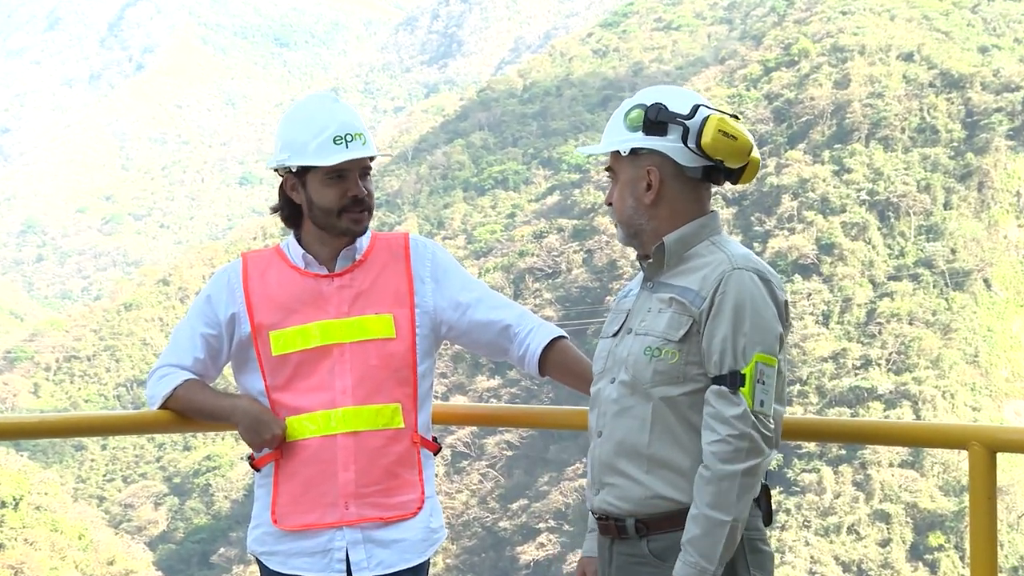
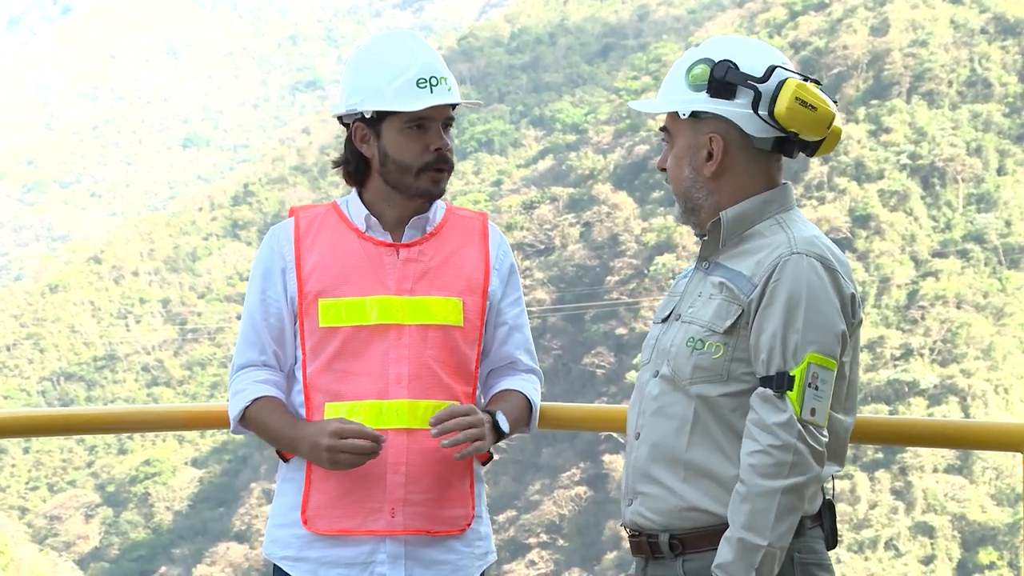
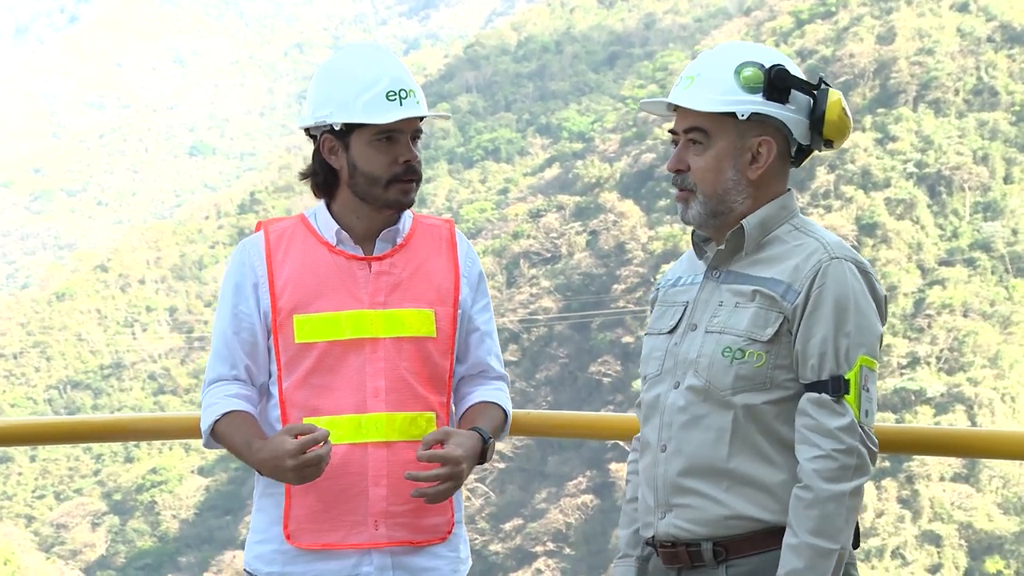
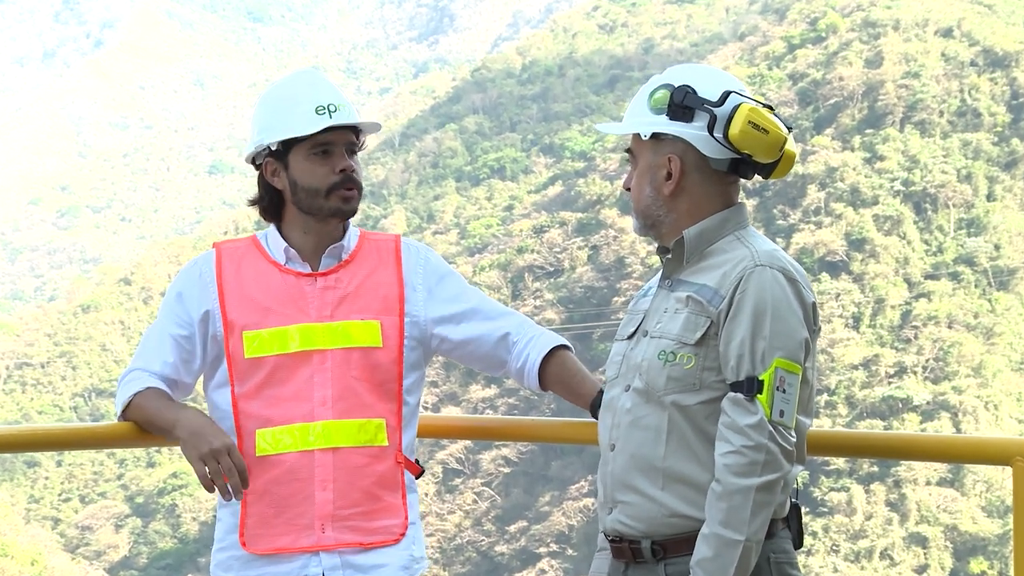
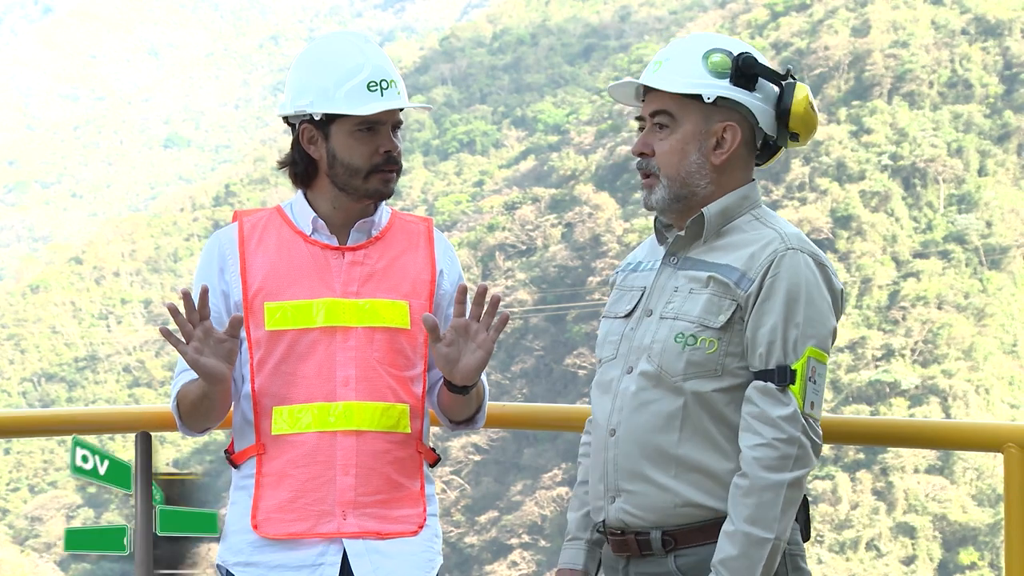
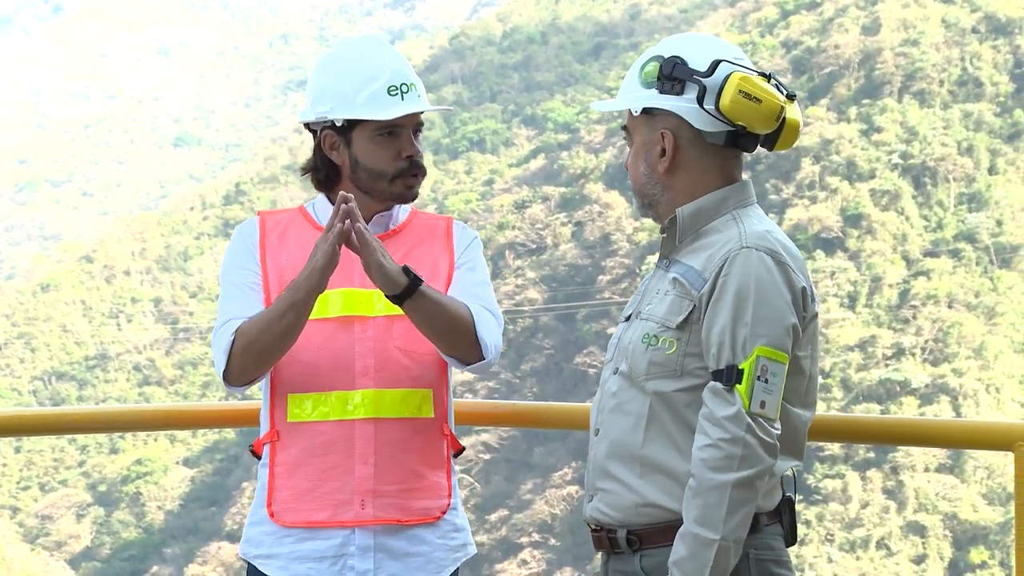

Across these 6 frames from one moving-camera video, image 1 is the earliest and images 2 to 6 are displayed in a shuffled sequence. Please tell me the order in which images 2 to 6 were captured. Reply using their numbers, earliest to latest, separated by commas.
4, 3, 2, 6, 5
